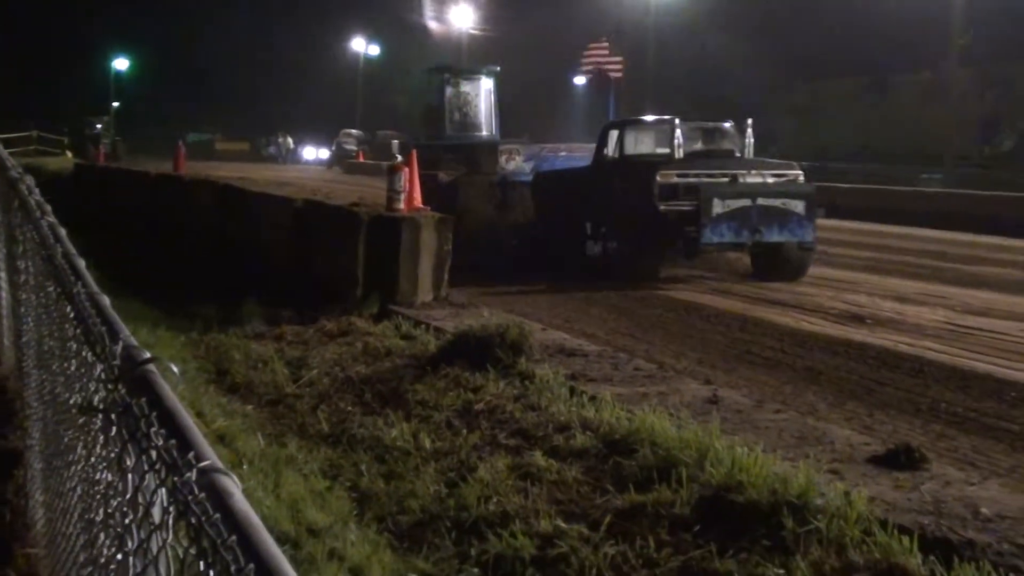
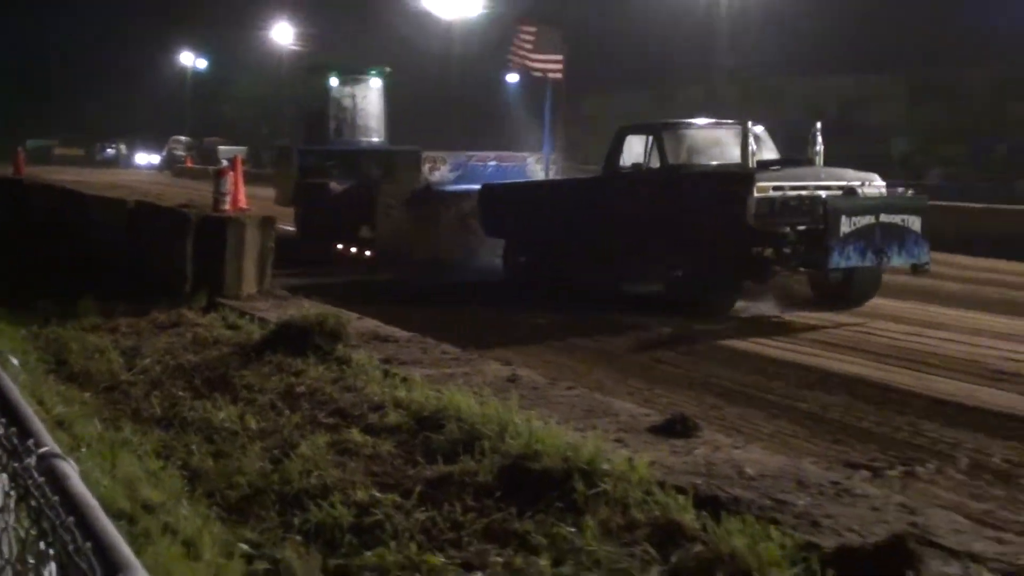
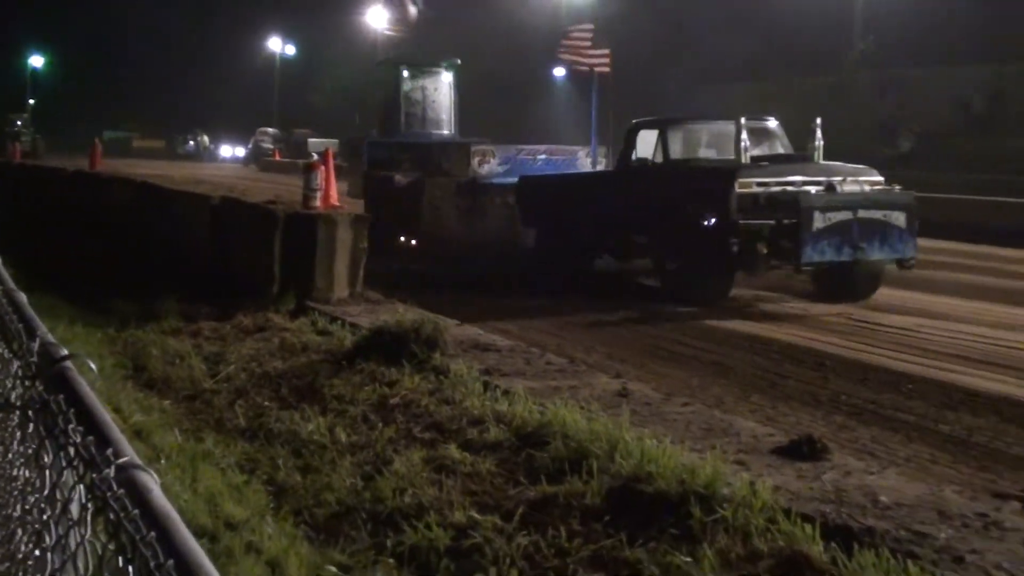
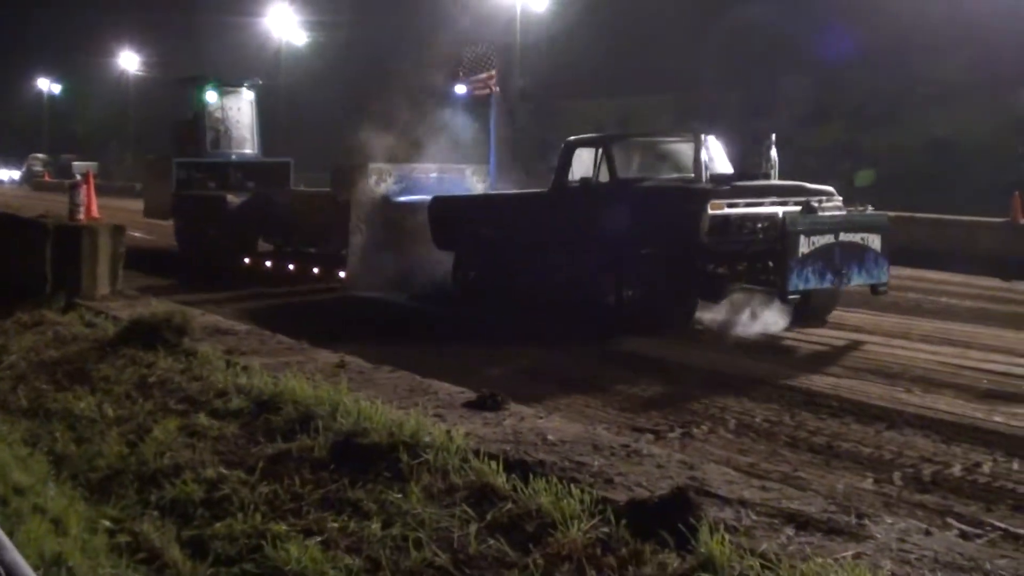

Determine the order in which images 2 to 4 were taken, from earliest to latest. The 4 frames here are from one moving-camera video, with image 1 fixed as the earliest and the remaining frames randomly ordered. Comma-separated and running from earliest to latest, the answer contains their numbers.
3, 2, 4
